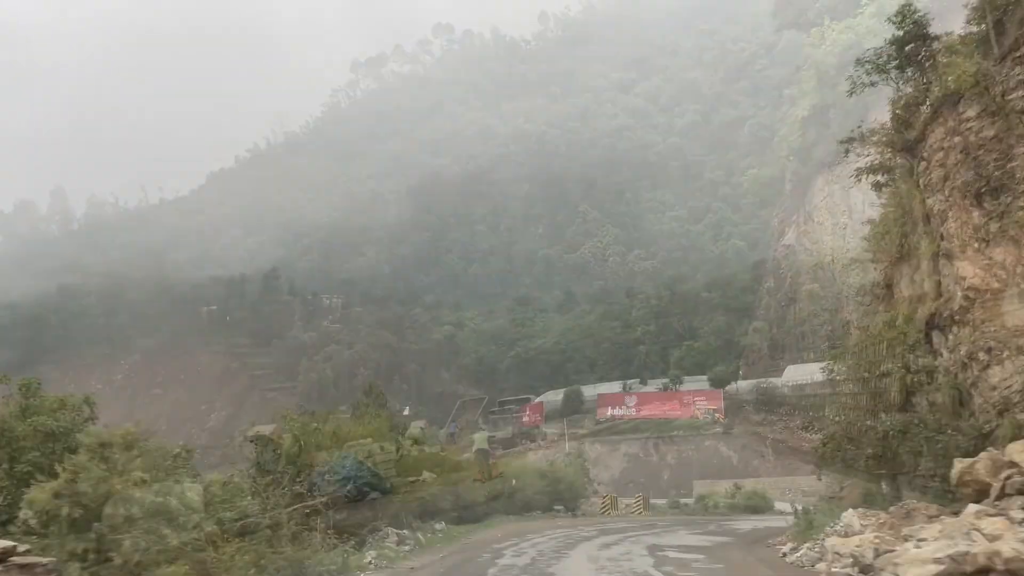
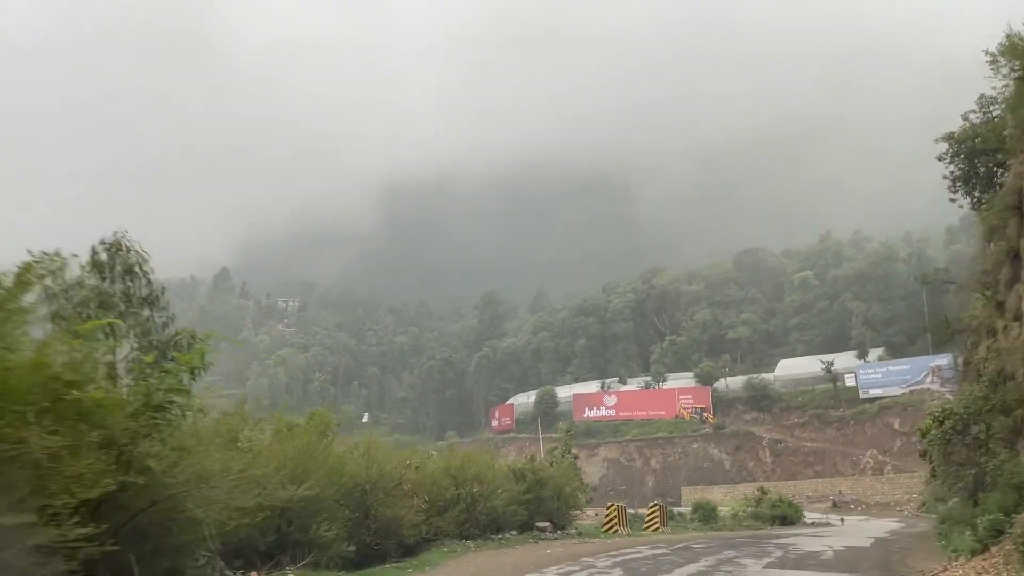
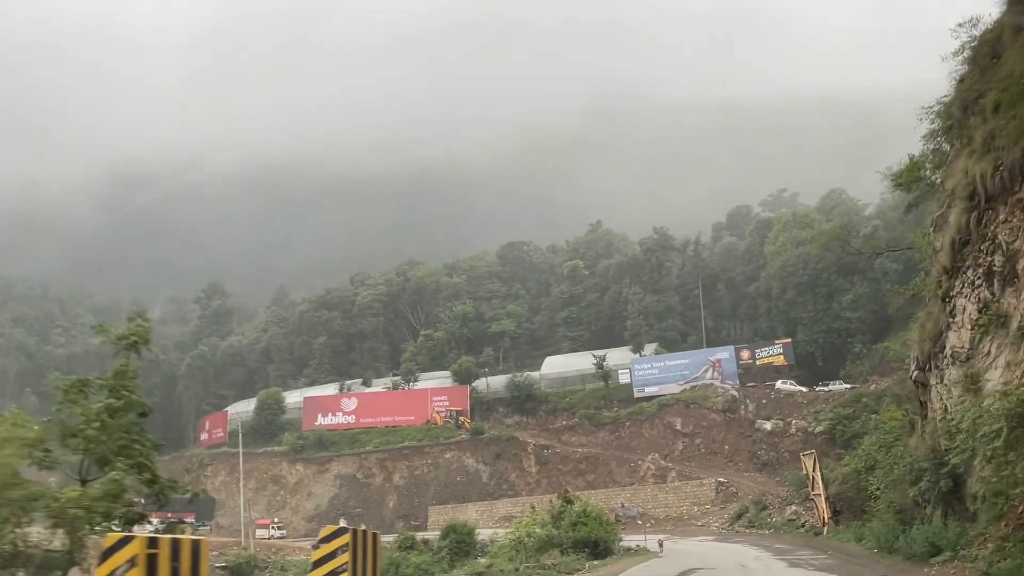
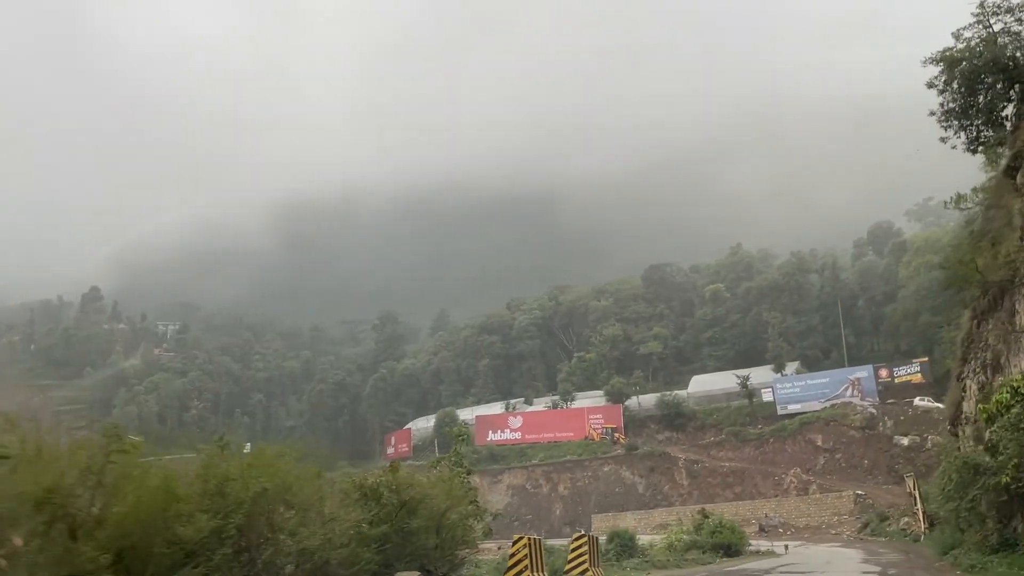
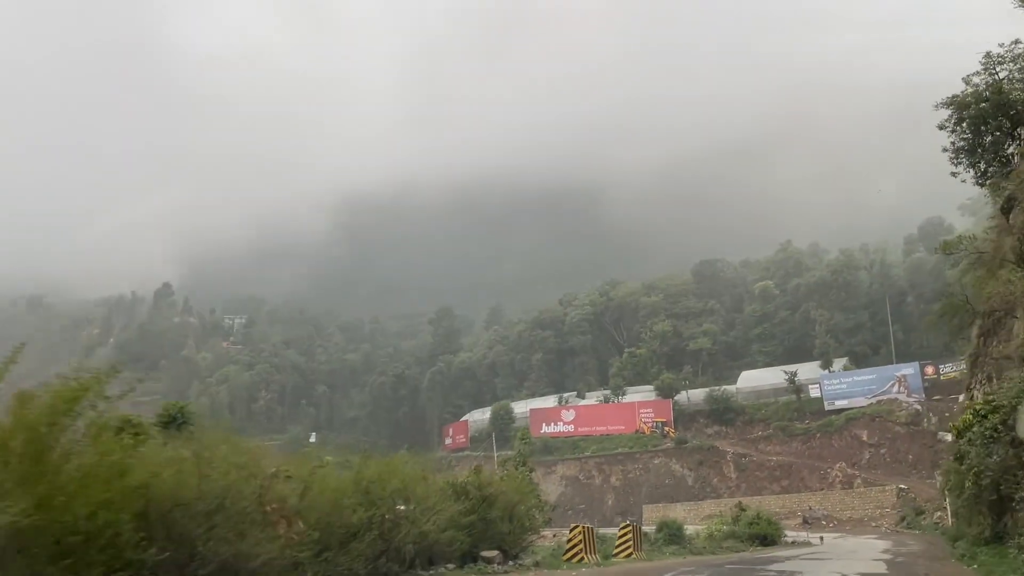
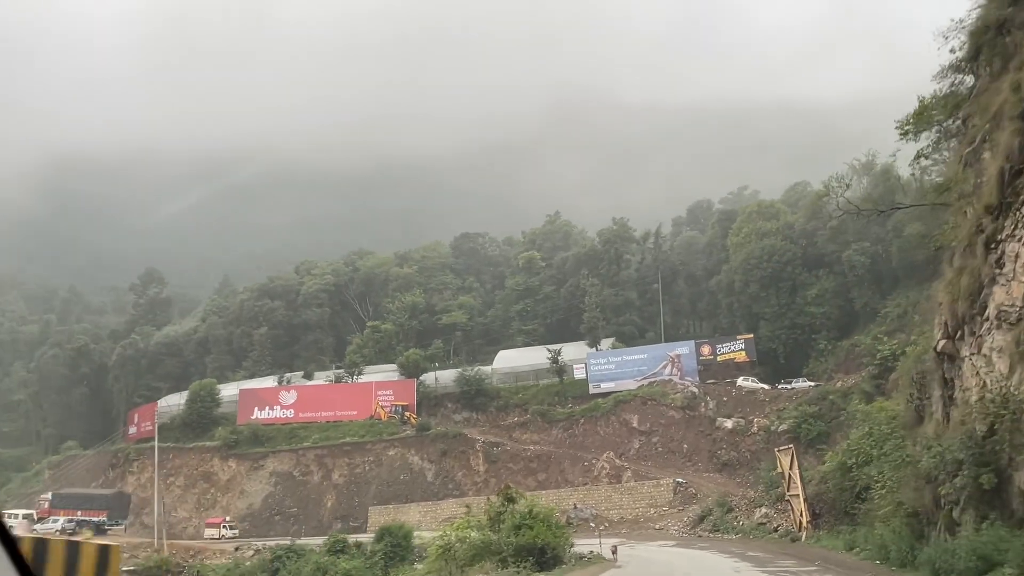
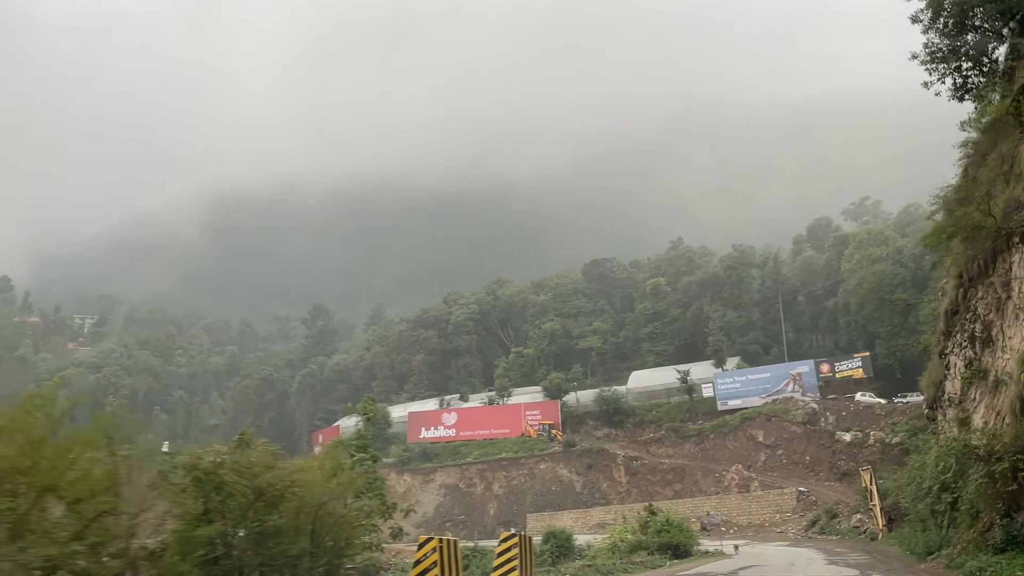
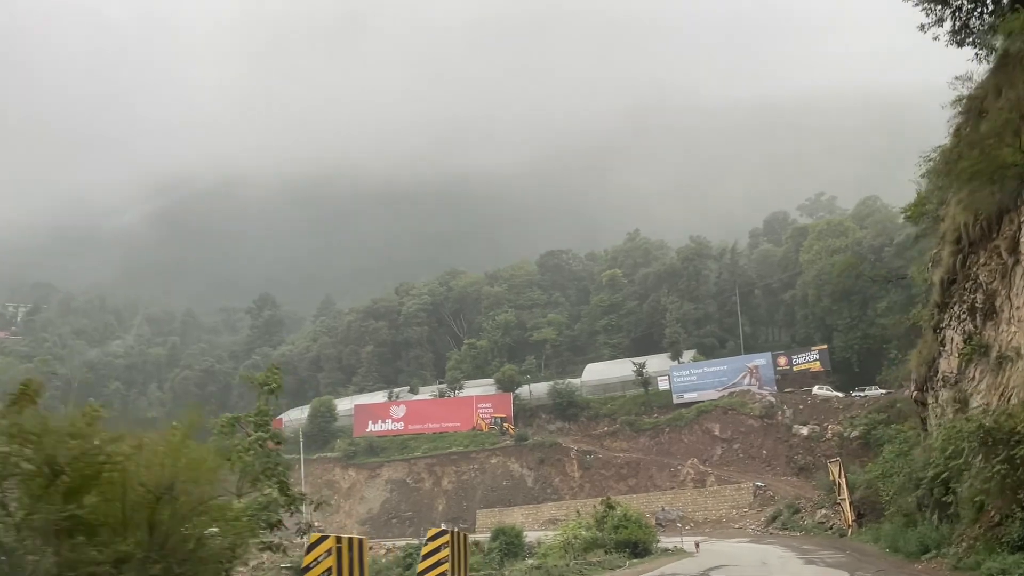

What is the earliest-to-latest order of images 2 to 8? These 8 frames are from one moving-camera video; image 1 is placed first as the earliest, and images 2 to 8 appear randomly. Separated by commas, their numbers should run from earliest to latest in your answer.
2, 5, 4, 7, 8, 3, 6
